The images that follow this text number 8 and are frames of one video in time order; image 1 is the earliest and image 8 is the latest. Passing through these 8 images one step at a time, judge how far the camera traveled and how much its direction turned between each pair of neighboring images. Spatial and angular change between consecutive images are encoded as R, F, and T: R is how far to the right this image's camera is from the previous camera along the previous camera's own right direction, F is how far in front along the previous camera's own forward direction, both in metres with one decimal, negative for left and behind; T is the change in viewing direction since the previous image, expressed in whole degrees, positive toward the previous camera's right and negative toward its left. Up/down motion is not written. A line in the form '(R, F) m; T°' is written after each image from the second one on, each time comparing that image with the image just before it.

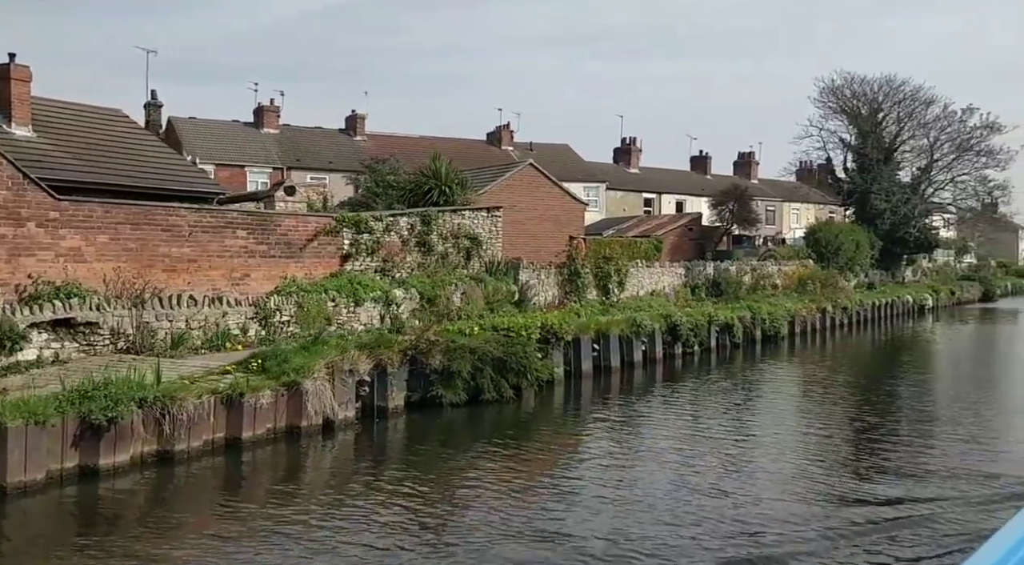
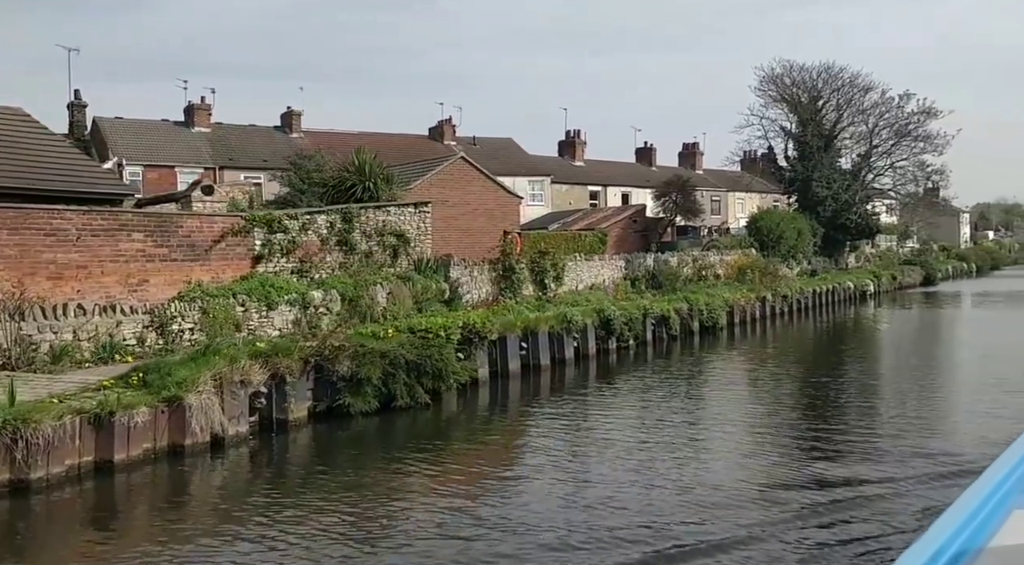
(+0.6, +0.7) m; +3°
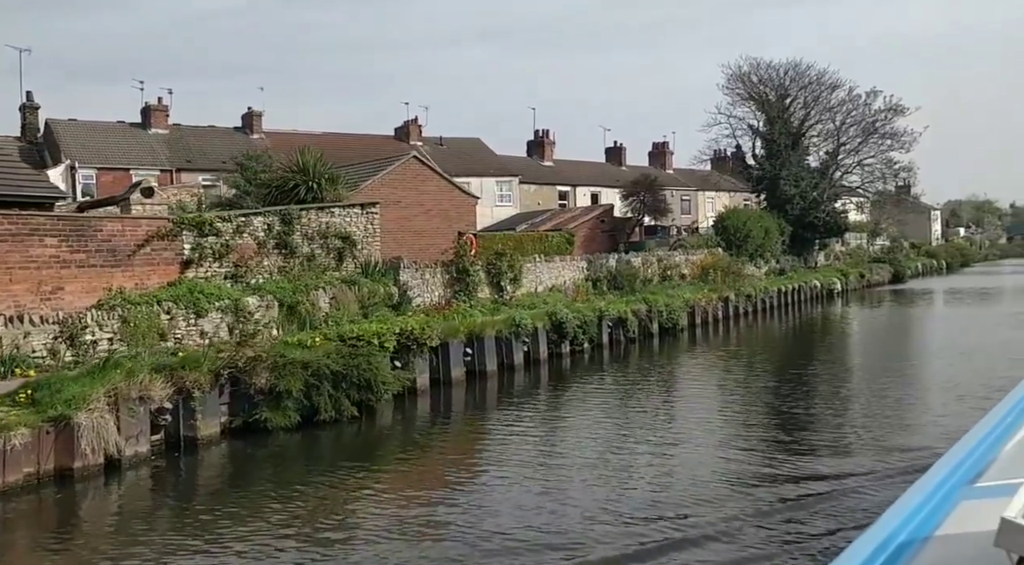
(+0.6, +0.7) m; +1°
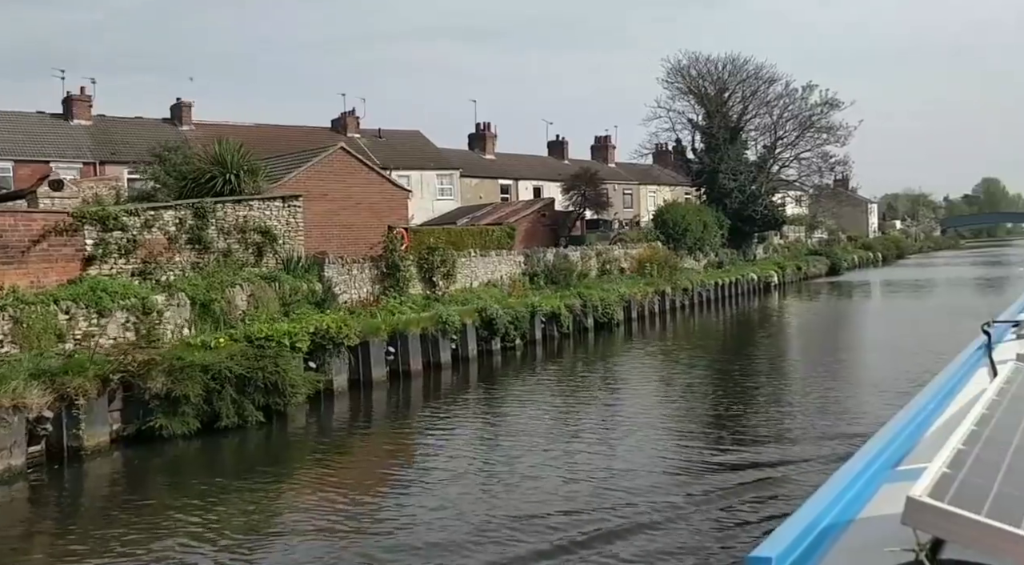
(+0.4, +0.5) m; +3°
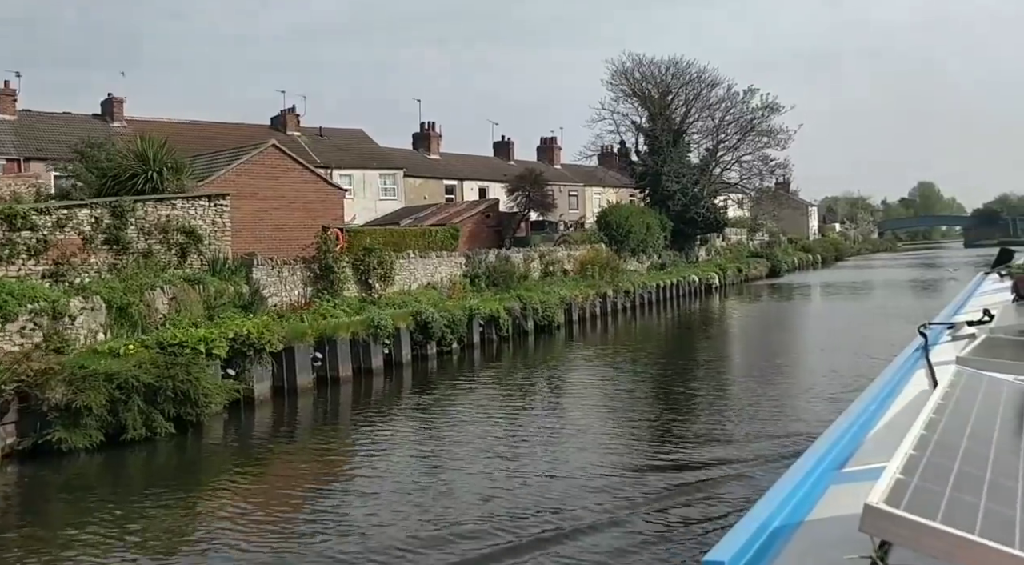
(+0.2, +0.4) m; +3°
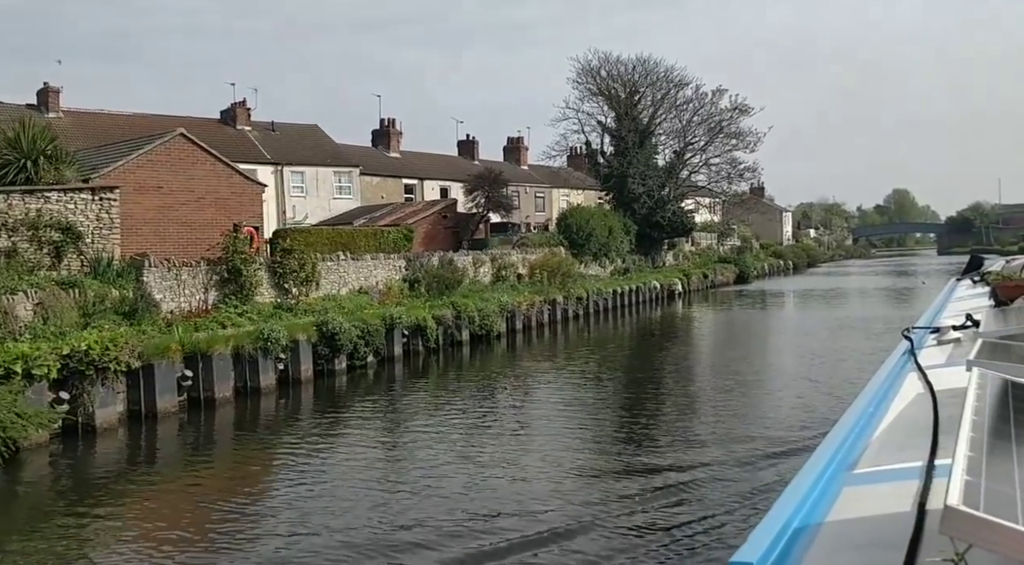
(+1.1, +1.8) m; +1°
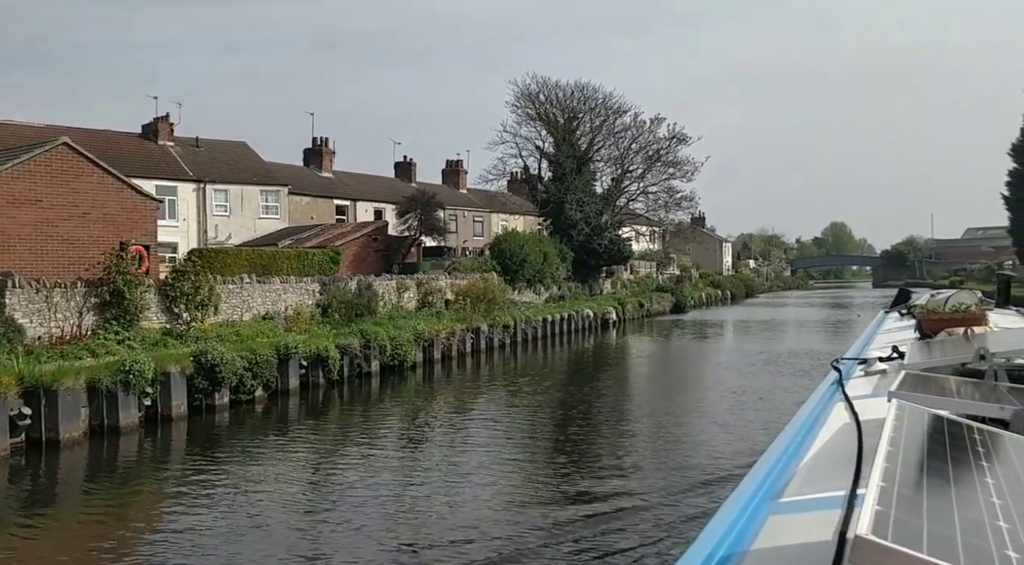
(+0.7, +1.2) m; +3°
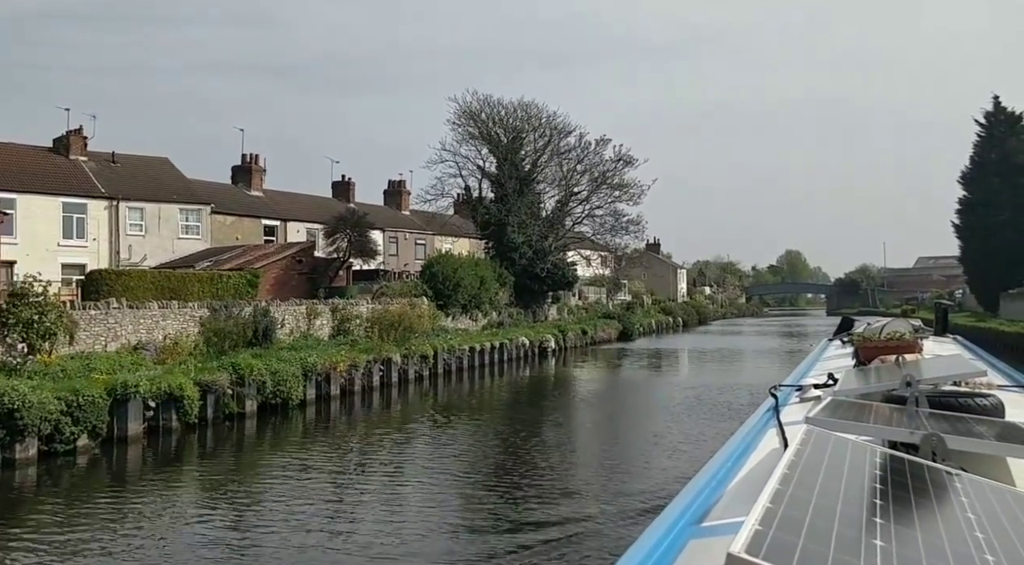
(+1.2, +2.3) m; +2°
